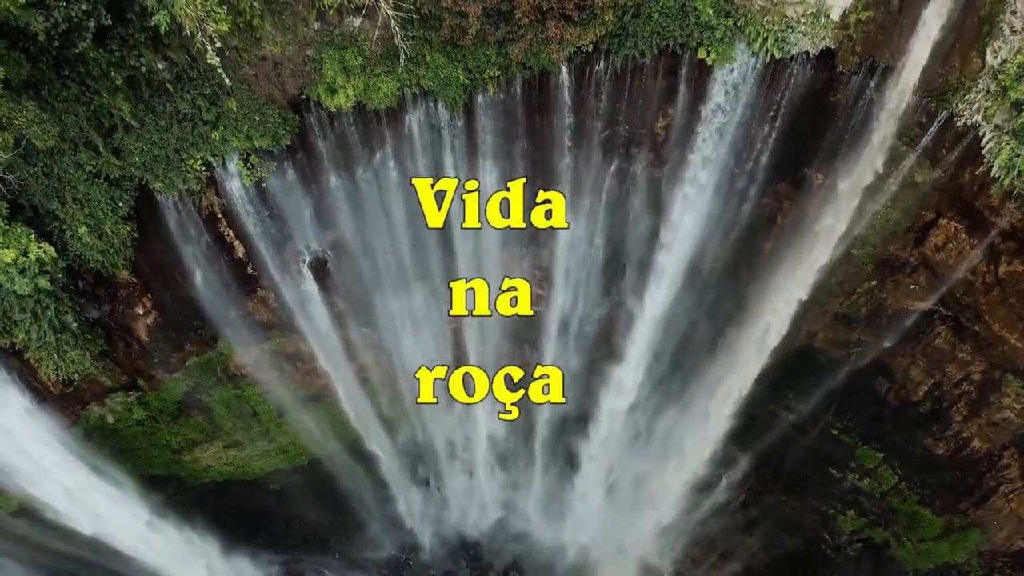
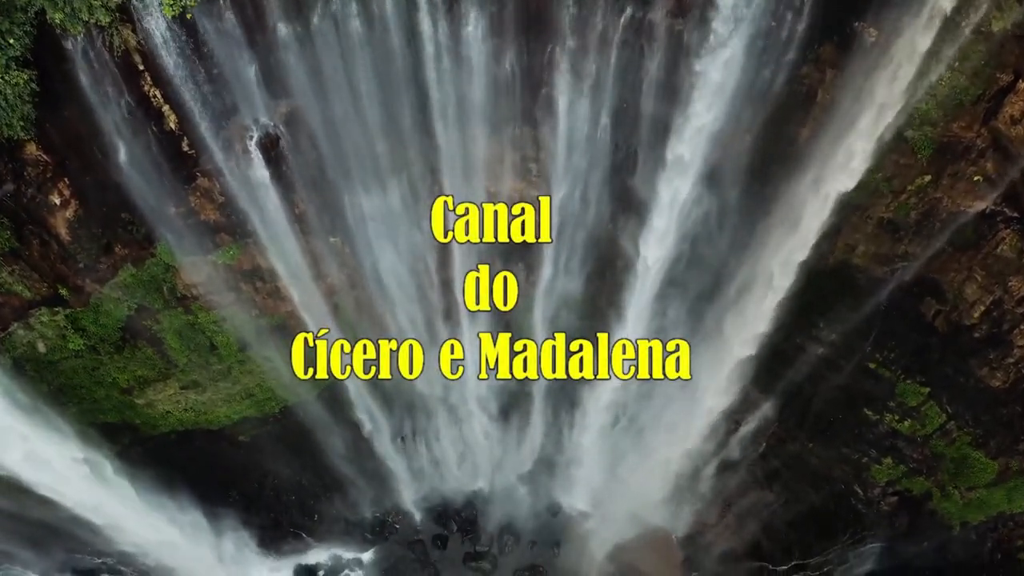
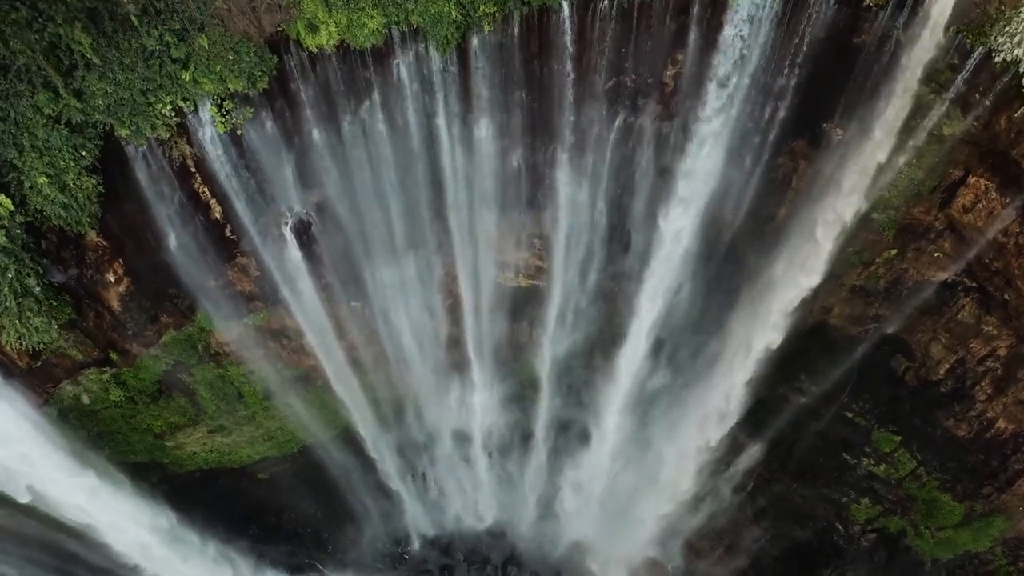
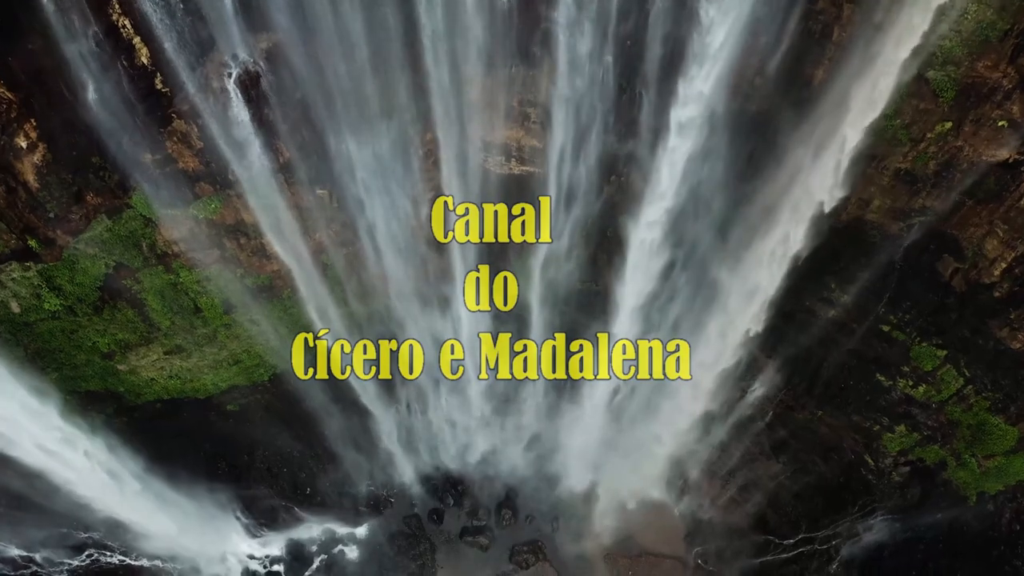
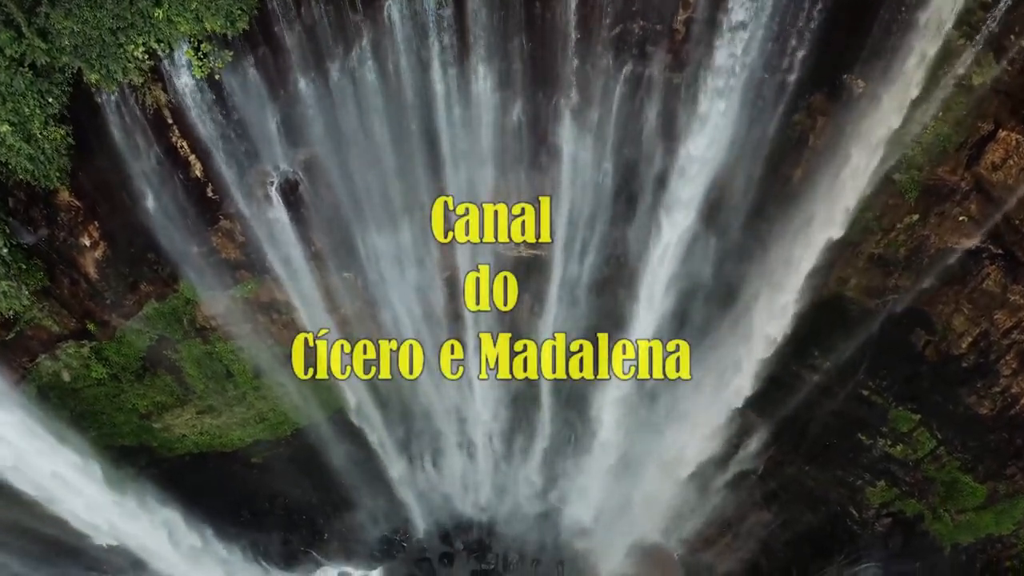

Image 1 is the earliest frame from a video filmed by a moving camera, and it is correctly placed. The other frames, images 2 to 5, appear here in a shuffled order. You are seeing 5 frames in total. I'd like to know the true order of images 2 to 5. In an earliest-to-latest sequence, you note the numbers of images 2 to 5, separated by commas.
3, 5, 2, 4
